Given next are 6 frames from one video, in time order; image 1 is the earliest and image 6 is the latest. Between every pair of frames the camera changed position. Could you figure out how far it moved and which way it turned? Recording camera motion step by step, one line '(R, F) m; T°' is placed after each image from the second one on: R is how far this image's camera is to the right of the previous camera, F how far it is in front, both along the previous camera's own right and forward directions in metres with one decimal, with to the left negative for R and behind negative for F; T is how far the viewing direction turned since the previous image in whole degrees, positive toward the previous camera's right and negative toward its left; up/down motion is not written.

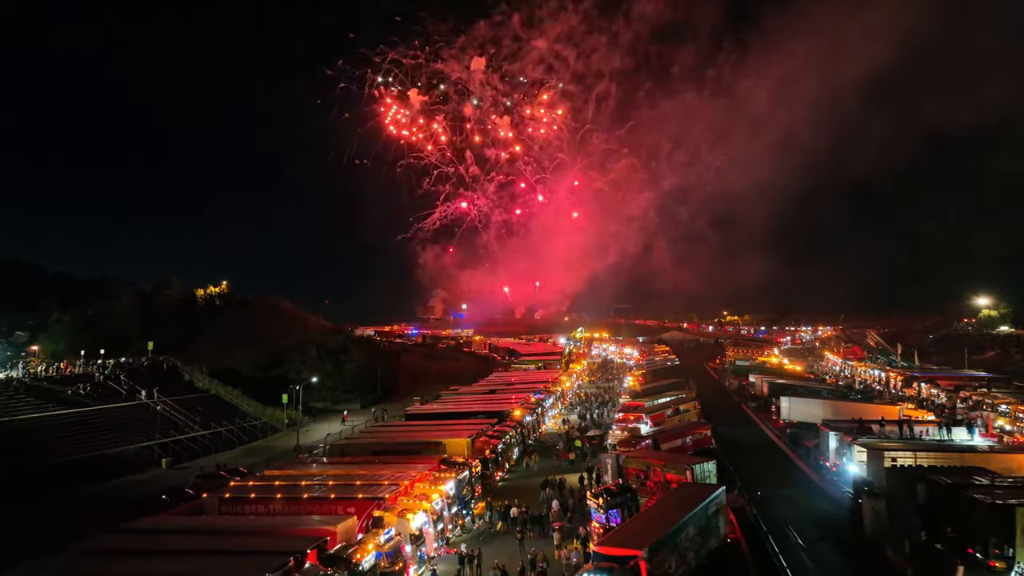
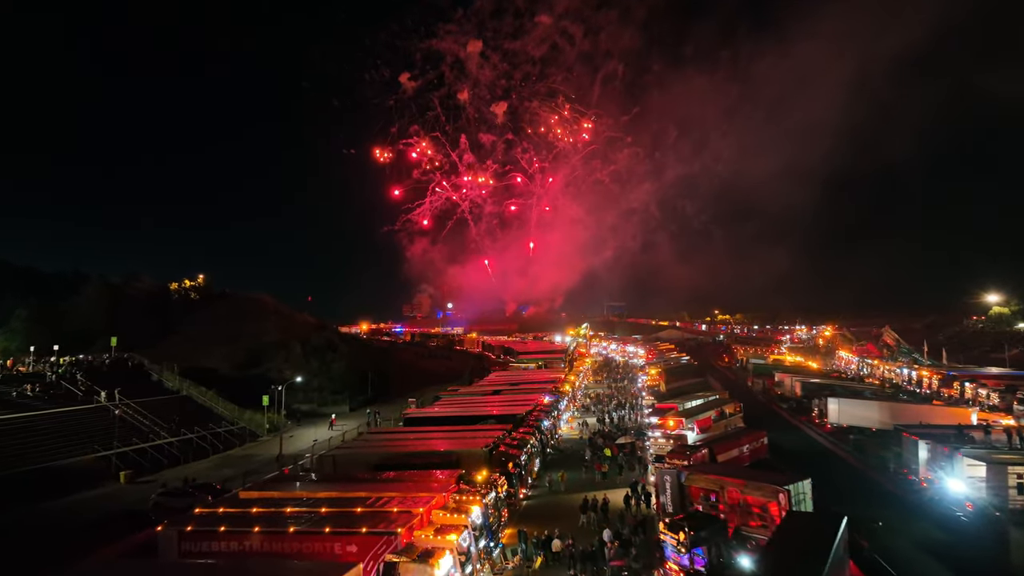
(-1.1, +2.7) m; +2°
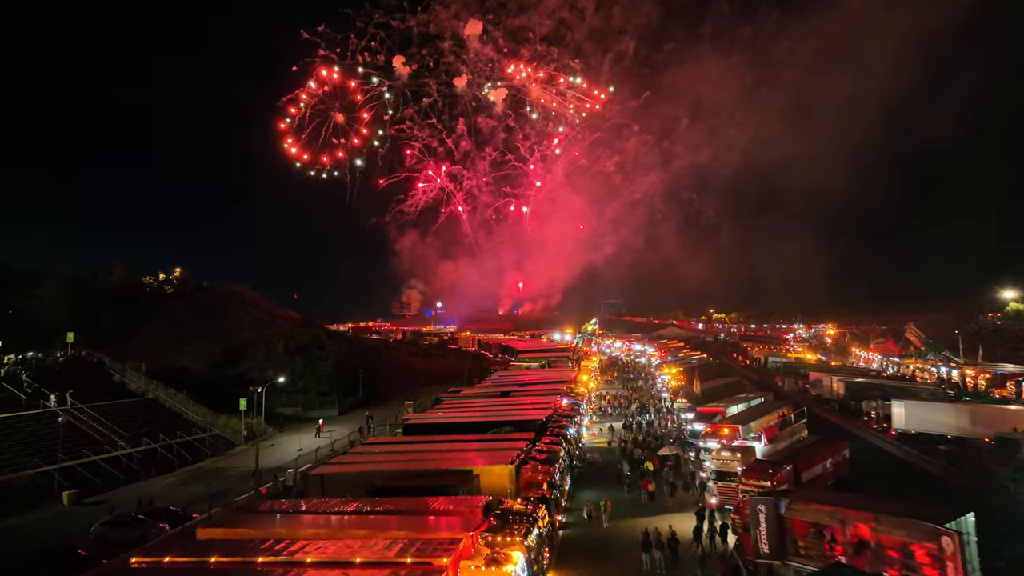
(-0.9, +2.8) m; +1°
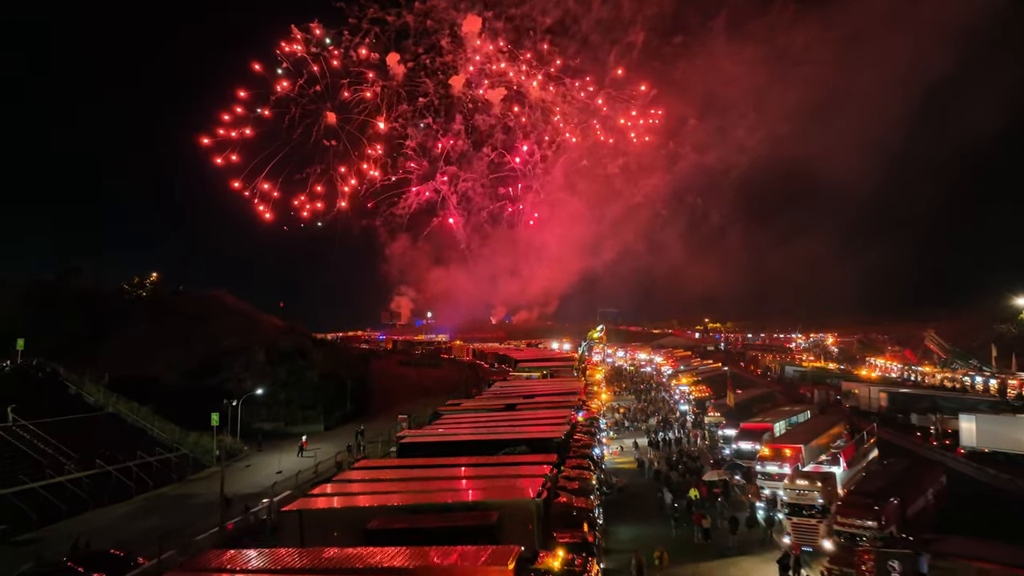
(-0.7, +2.4) m; +1°
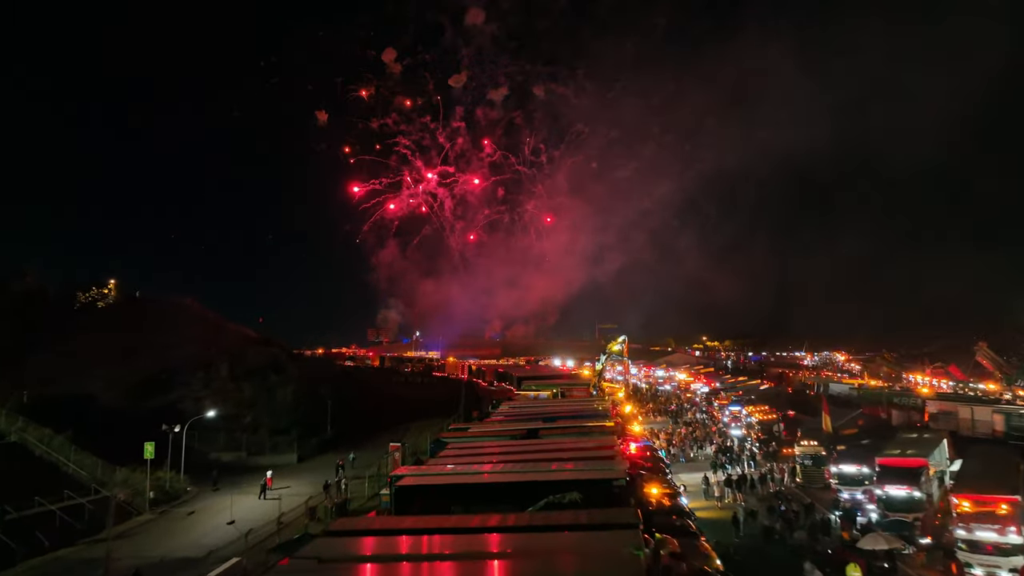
(-1.1, +4.3) m; +1°
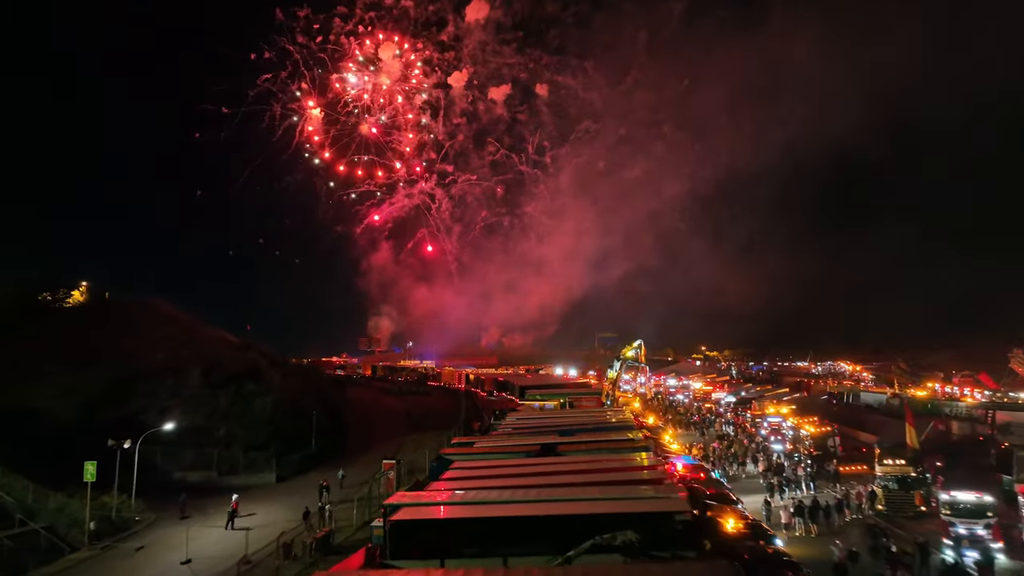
(-0.6, +2.4) m; +1°
